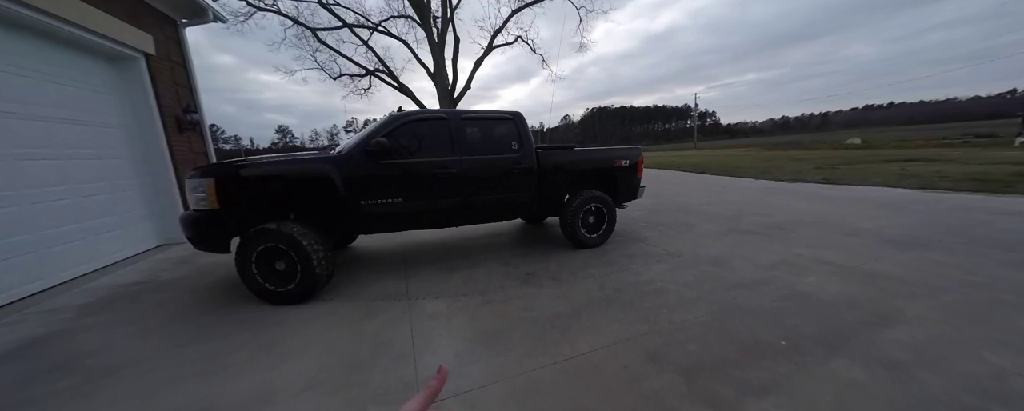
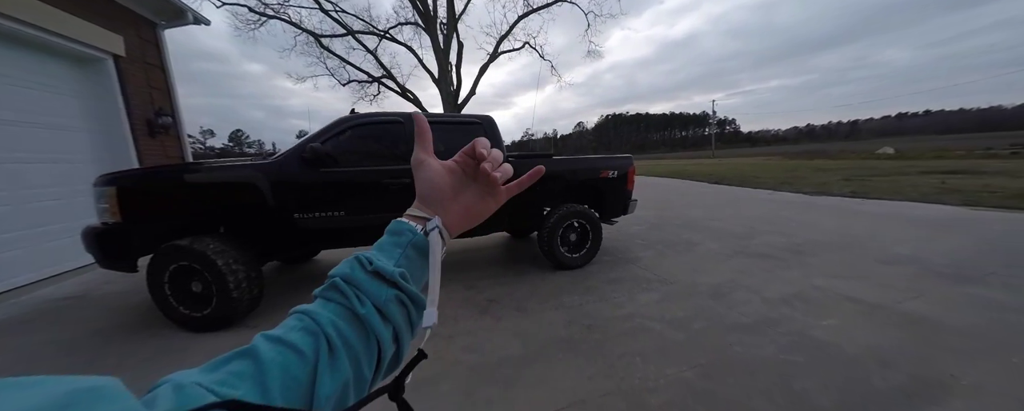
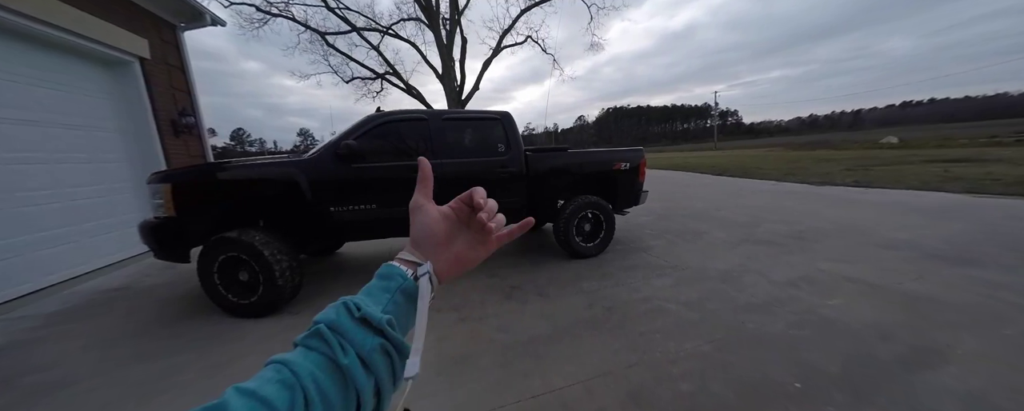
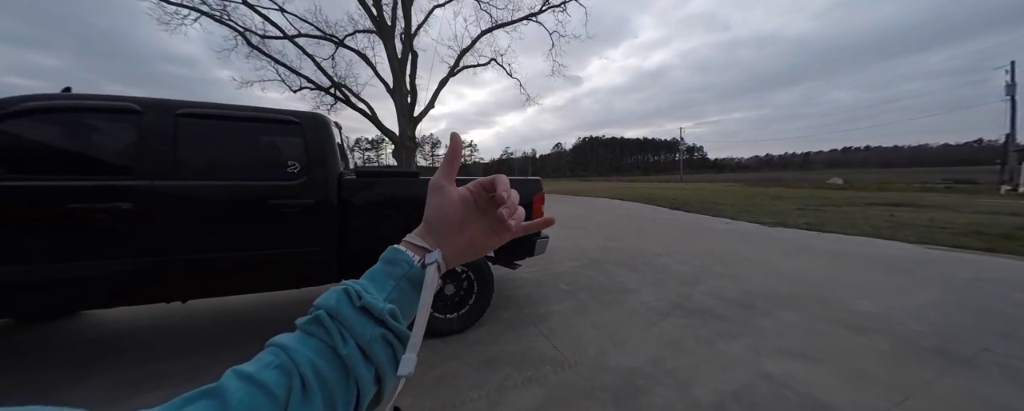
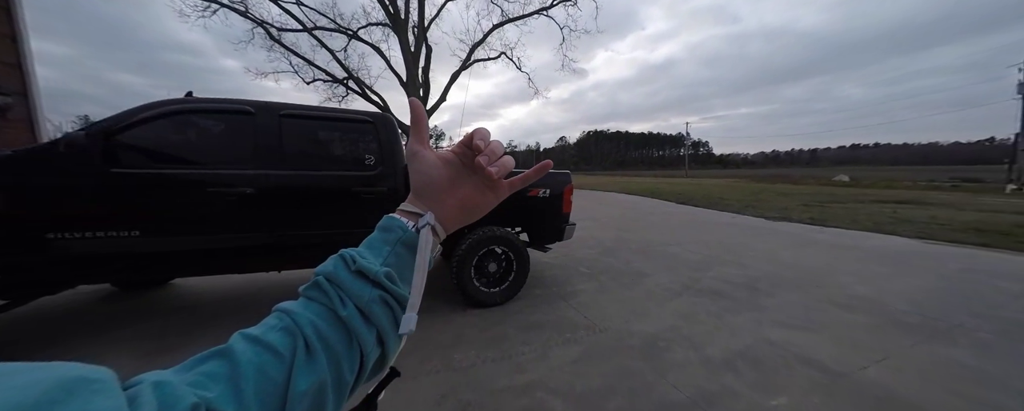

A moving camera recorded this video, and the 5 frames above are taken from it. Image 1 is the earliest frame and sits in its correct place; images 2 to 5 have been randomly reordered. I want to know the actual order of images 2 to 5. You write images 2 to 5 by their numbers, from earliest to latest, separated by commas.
3, 2, 5, 4
